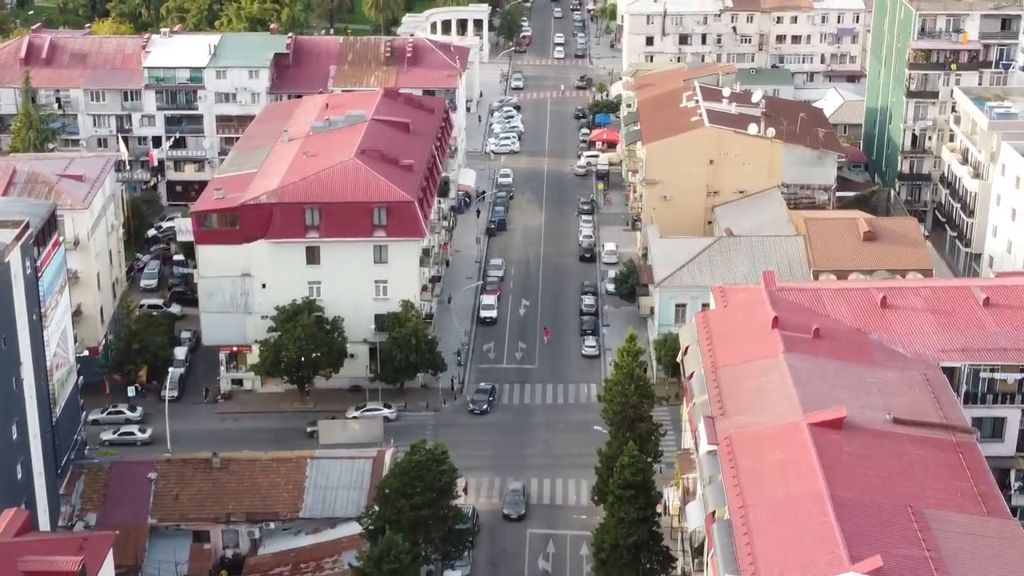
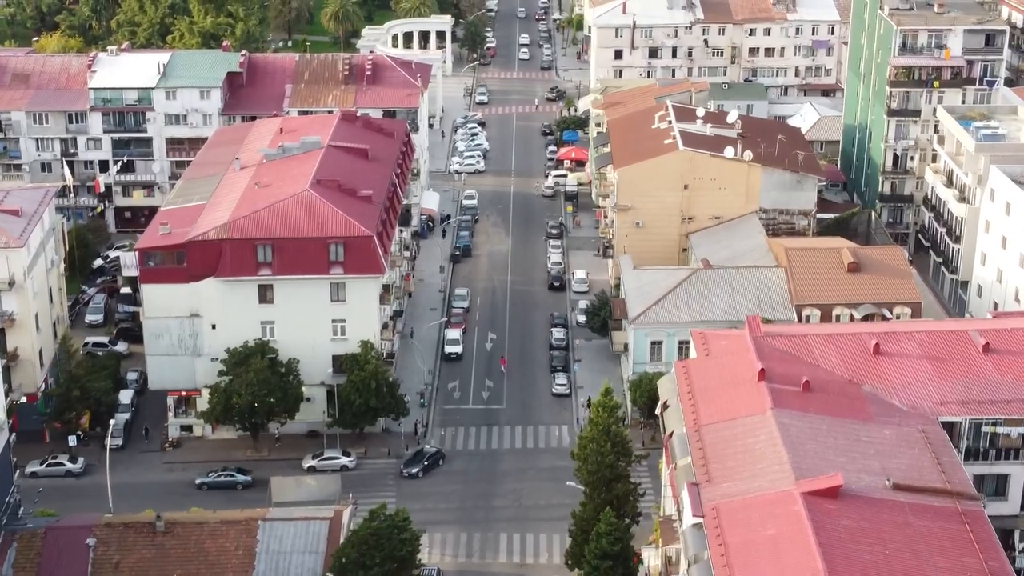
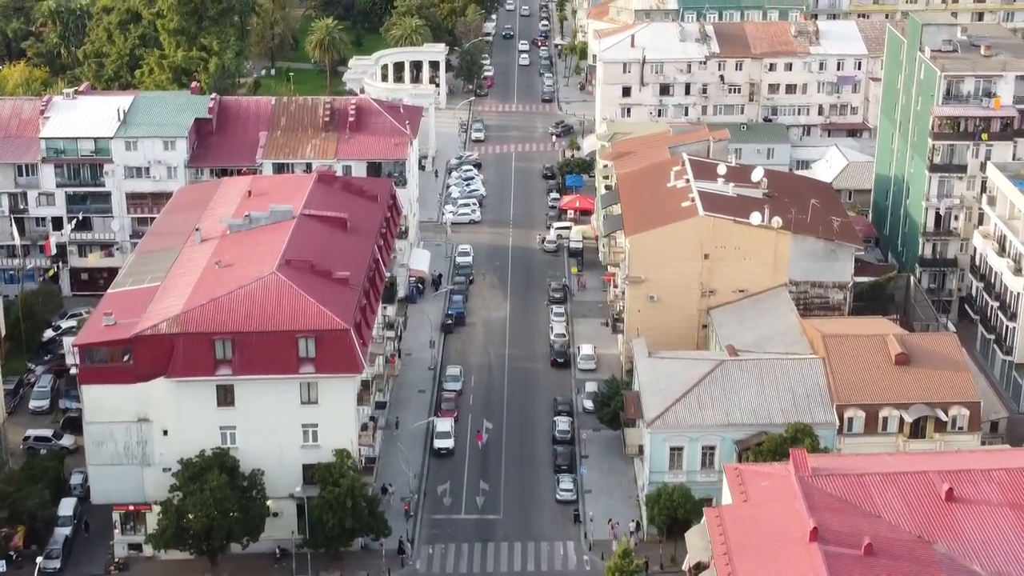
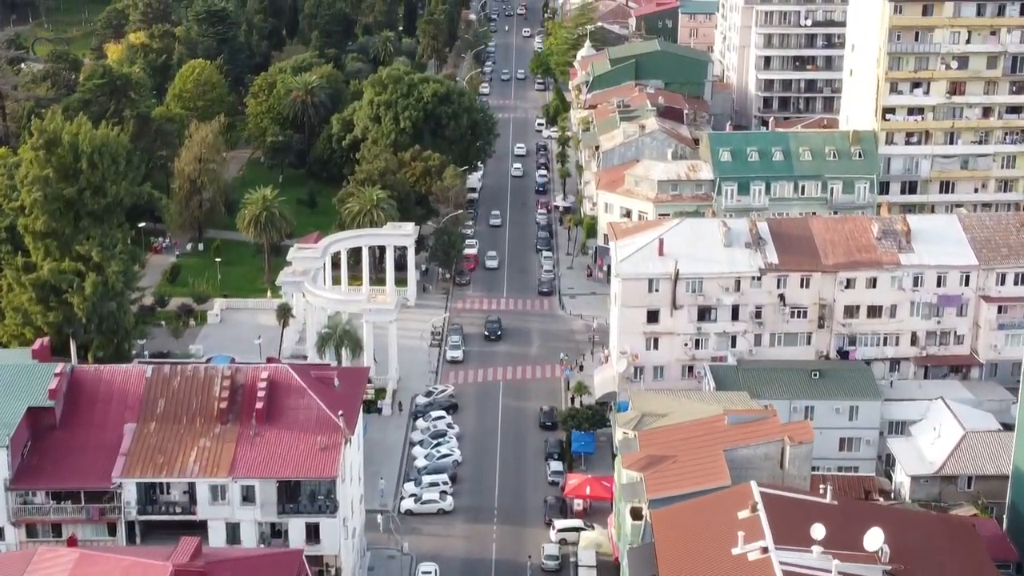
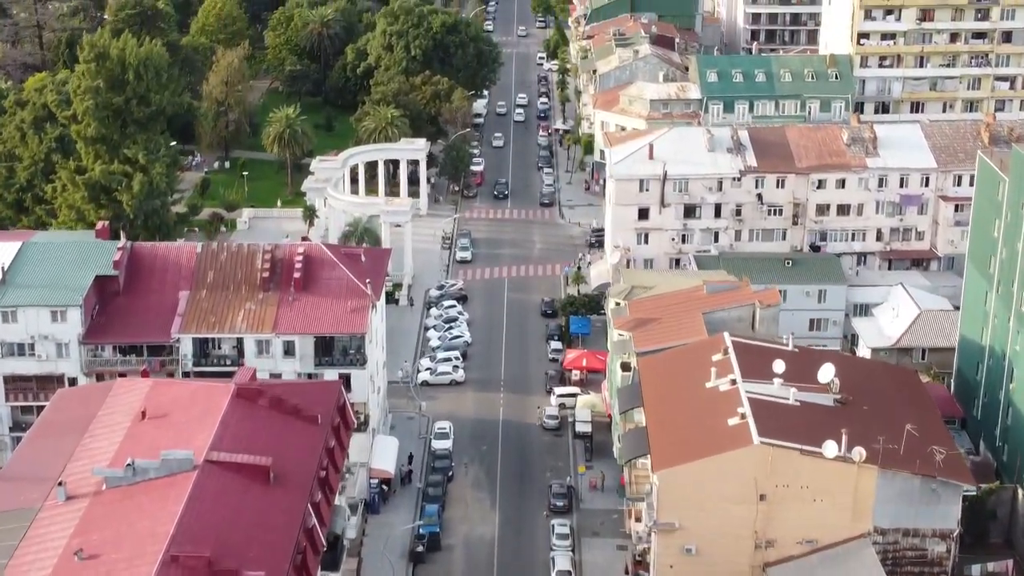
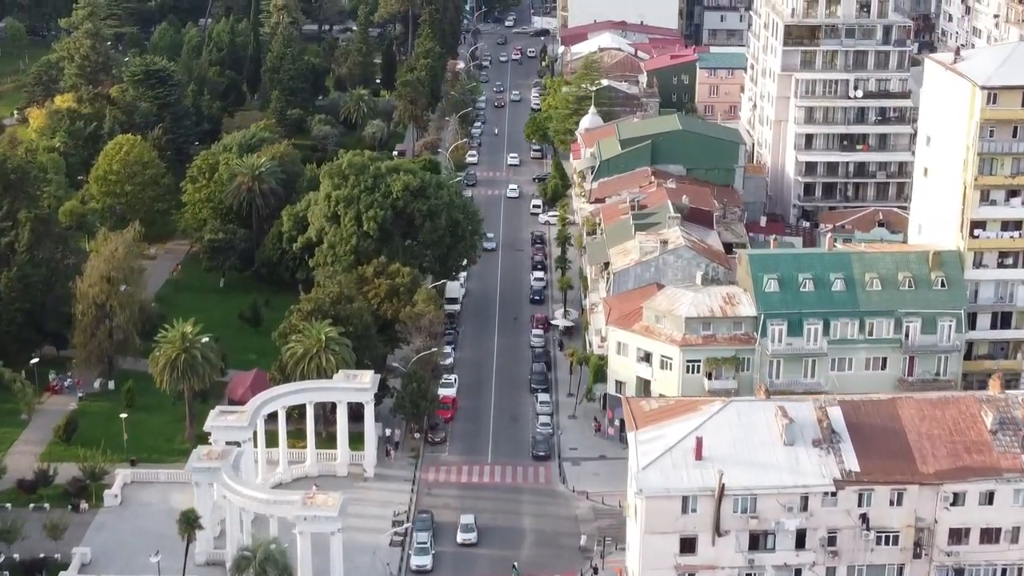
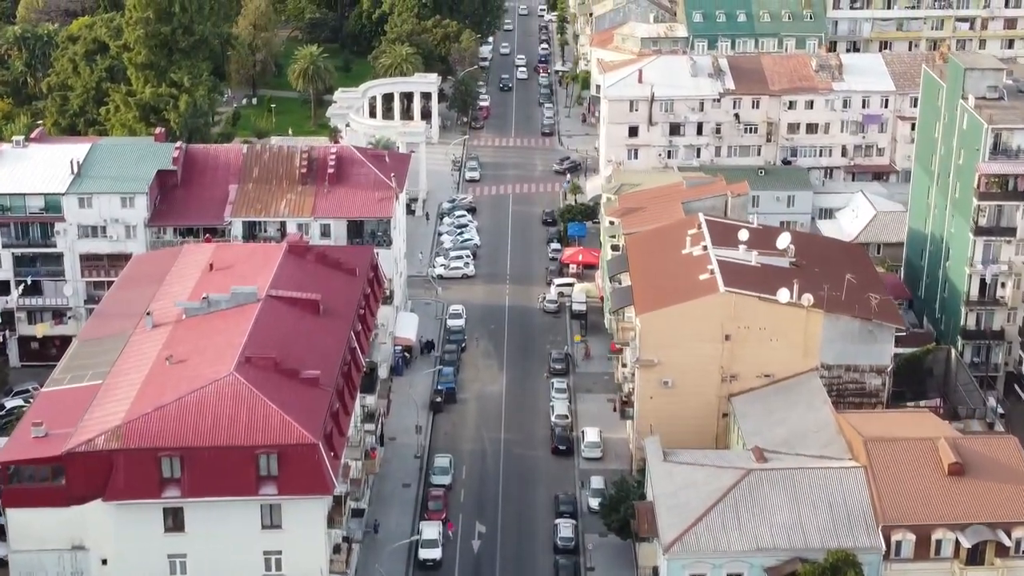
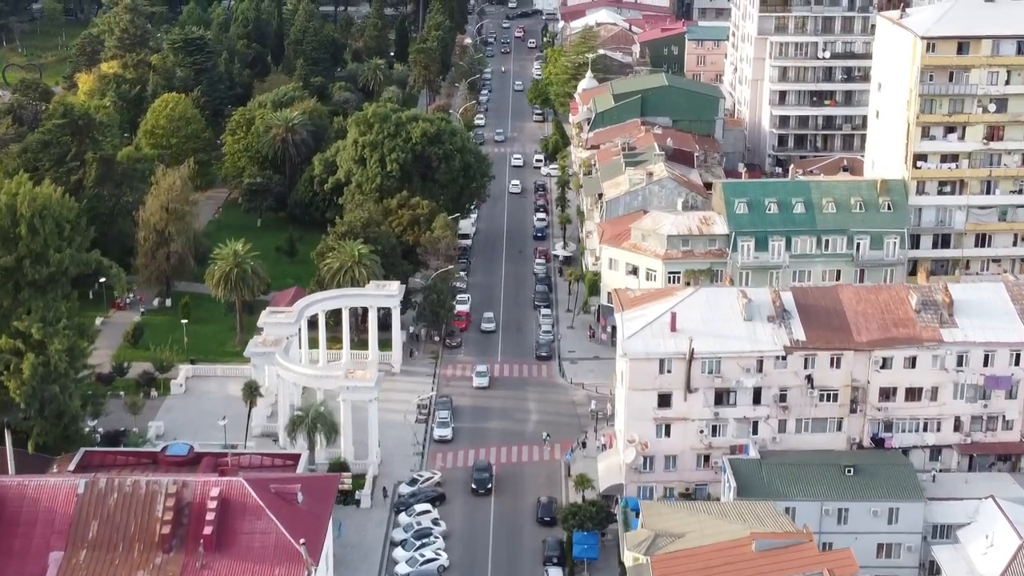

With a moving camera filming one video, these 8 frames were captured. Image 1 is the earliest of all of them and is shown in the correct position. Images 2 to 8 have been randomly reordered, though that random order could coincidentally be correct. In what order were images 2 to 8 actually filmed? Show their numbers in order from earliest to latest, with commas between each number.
2, 3, 7, 5, 4, 8, 6
